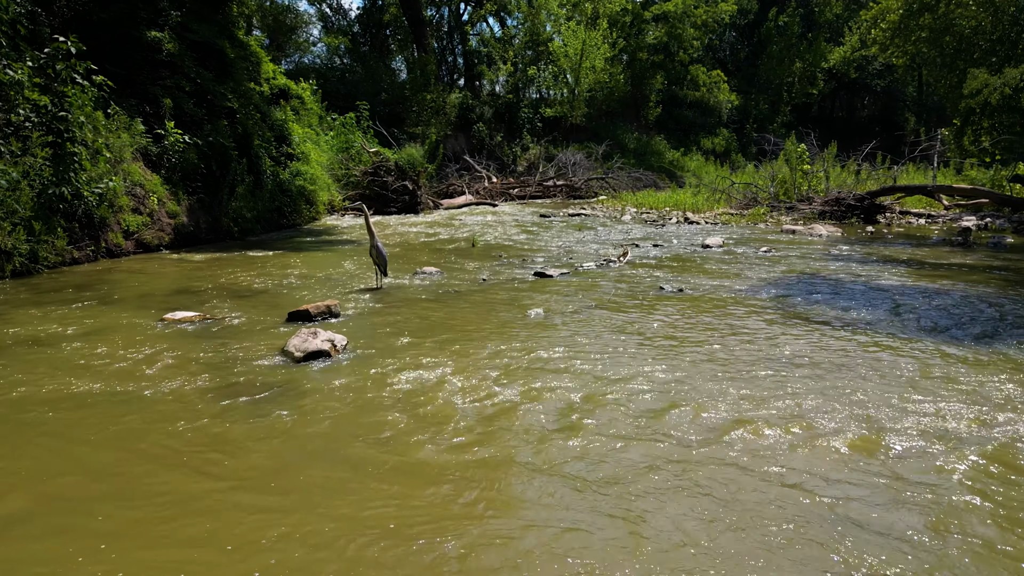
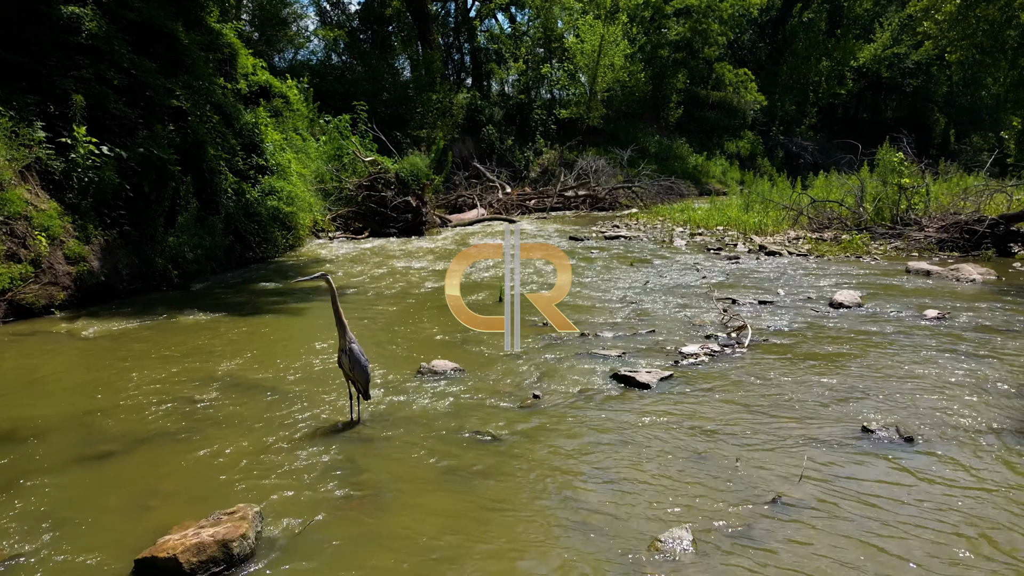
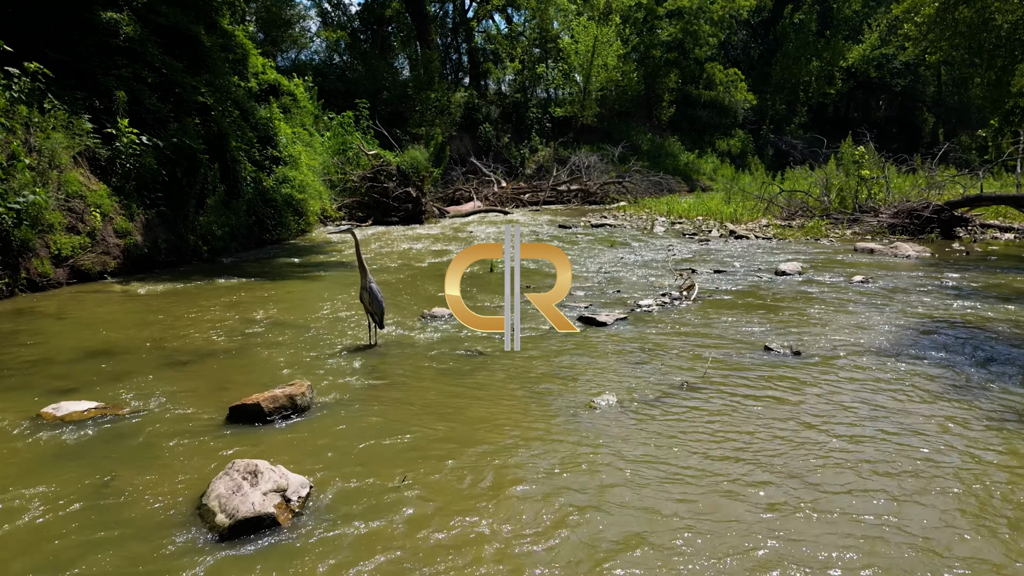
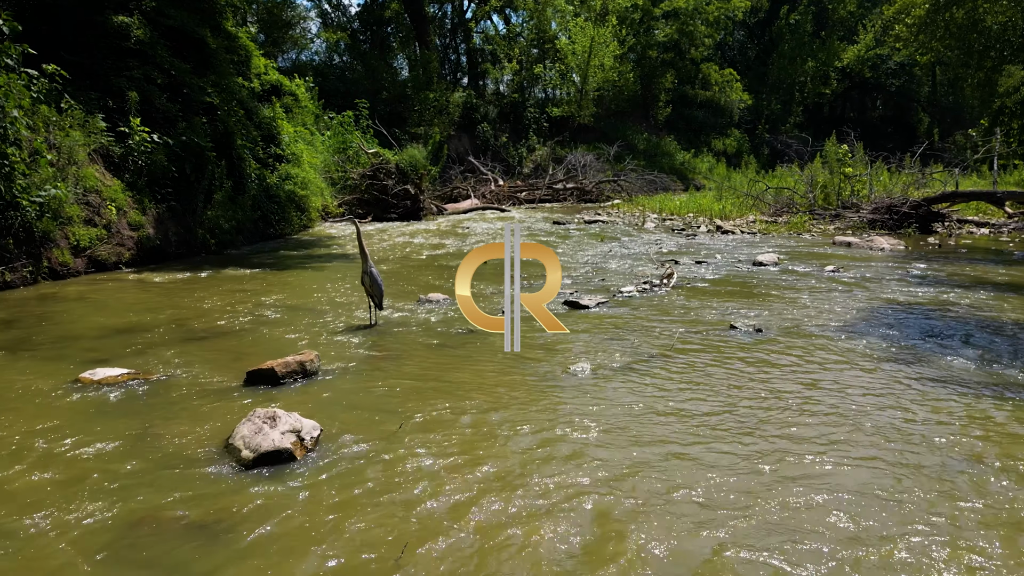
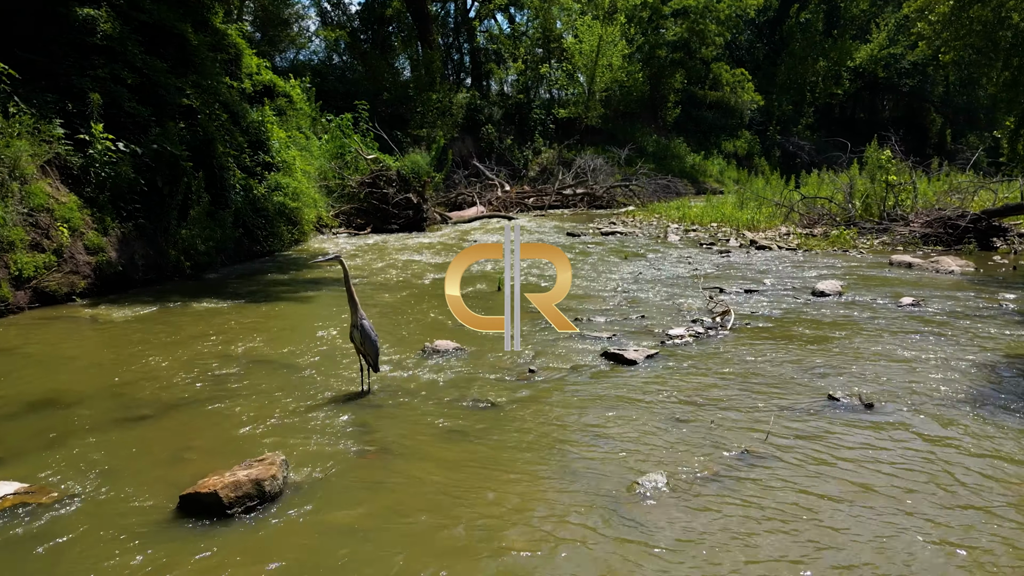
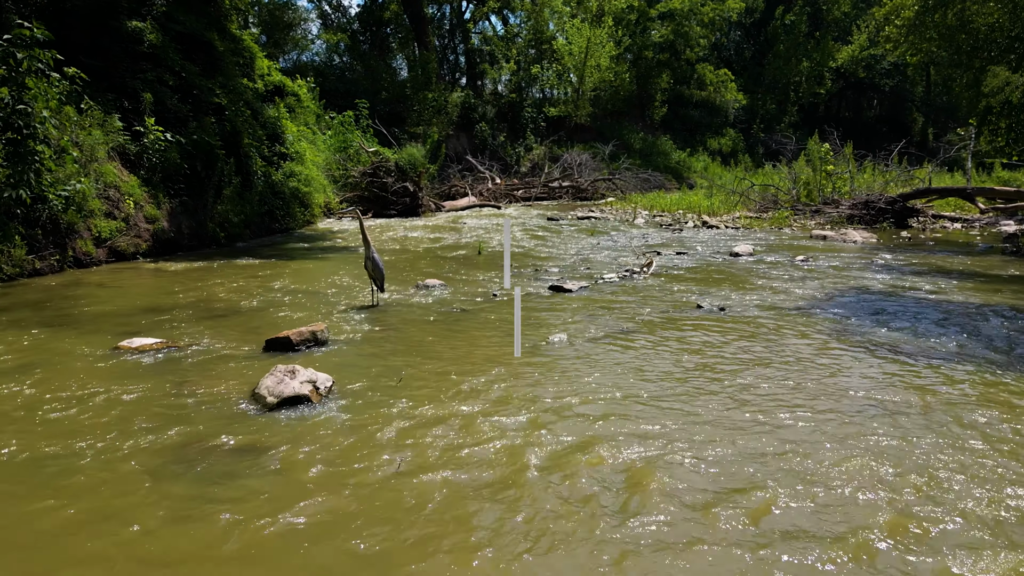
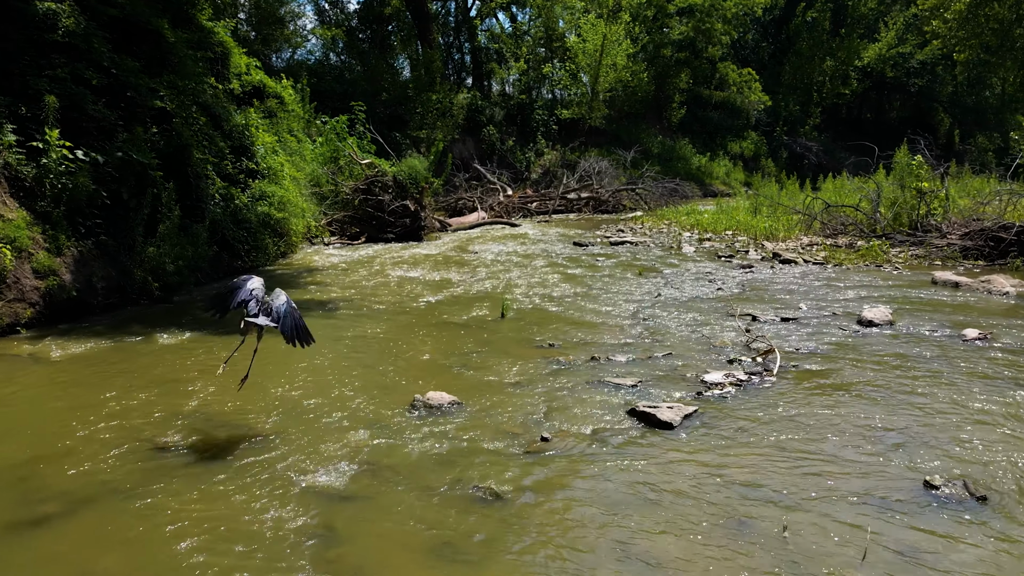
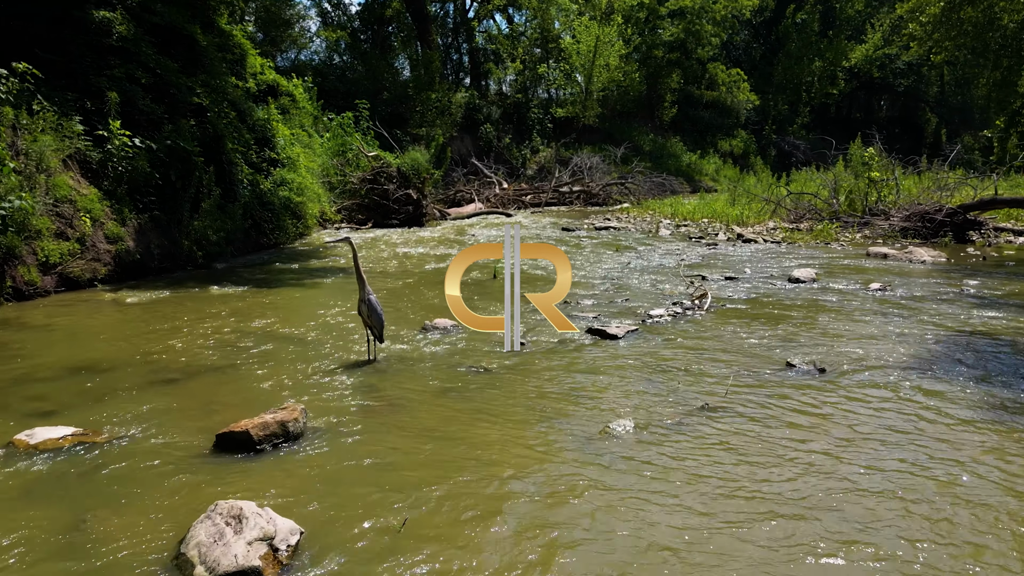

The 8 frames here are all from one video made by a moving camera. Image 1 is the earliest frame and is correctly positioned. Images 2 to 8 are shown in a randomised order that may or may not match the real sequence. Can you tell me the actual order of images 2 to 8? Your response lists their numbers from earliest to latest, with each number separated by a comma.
6, 4, 3, 8, 5, 2, 7
